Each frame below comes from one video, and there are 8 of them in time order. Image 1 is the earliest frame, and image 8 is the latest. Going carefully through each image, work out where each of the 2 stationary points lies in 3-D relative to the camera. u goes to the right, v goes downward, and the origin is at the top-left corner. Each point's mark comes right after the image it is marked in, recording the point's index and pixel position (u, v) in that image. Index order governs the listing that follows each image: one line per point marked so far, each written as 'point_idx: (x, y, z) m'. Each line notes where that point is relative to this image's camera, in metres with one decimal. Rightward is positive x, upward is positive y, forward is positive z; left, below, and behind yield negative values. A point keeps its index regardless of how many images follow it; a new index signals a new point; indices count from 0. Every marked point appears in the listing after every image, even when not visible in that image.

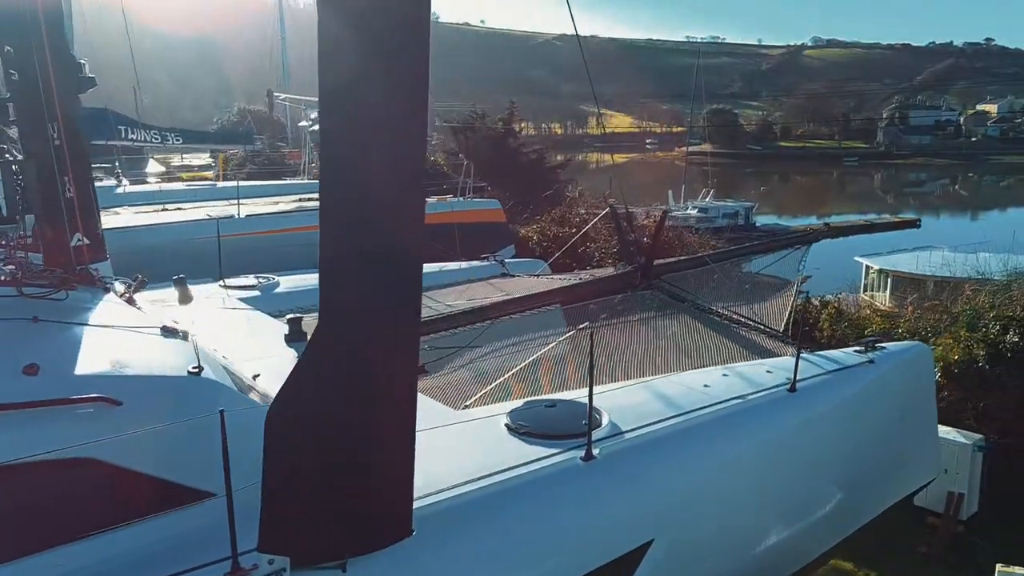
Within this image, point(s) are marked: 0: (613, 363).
0: (+0.5, -0.4, +5.1) m
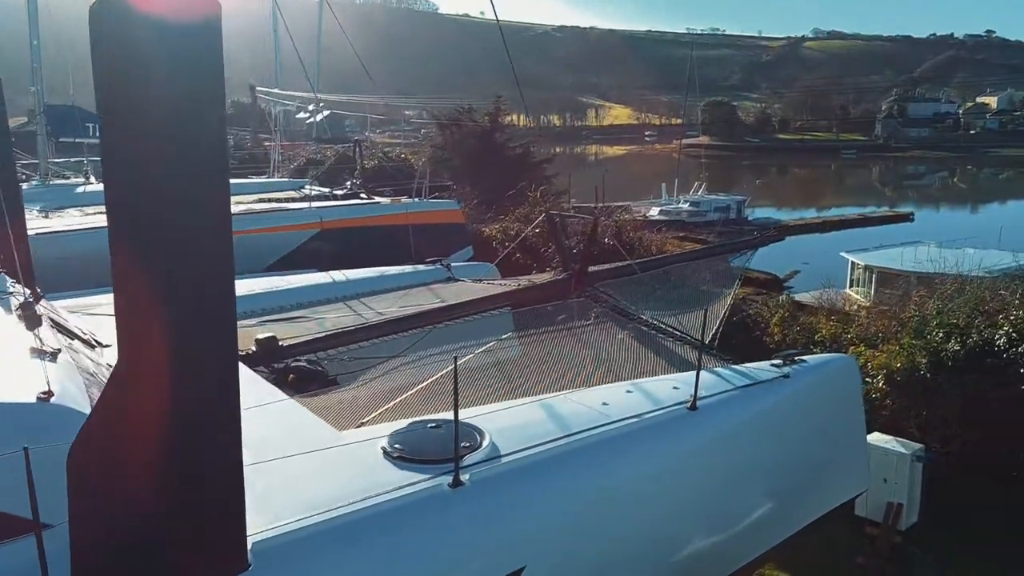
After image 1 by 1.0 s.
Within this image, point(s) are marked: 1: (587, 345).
0: (0.0, -0.5, +5.0) m
1: (+0.4, -0.3, +5.5) m
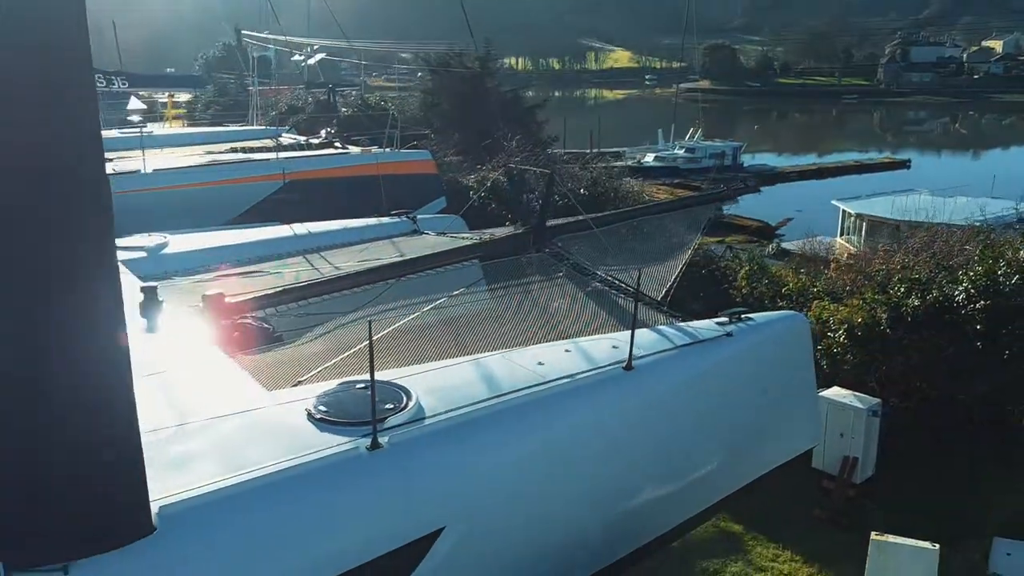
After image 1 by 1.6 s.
0: (-0.3, -0.2, +5.0) m
1: (+0.1, -0.1, +5.5) m
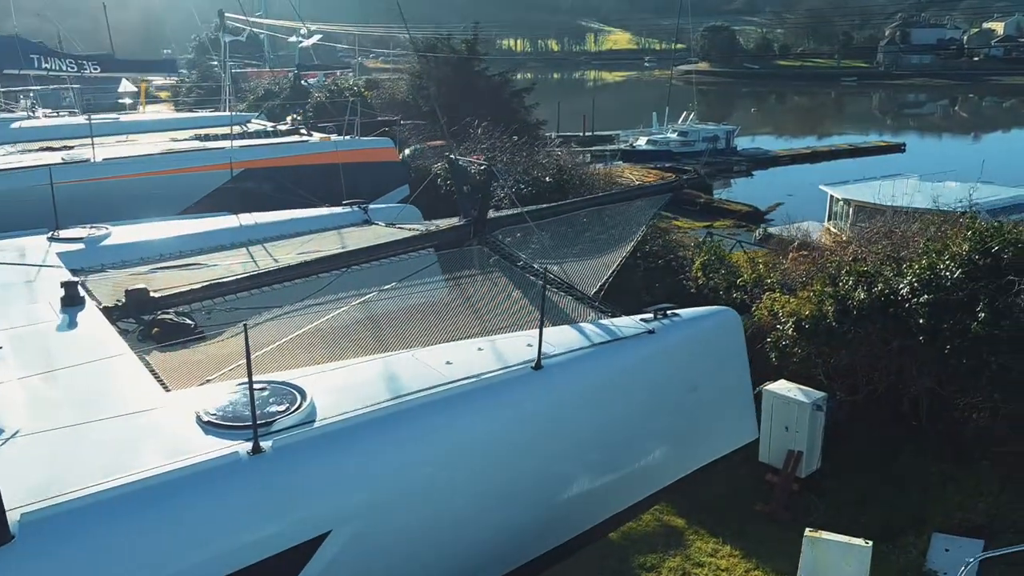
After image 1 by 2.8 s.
0: (-0.7, -0.2, +4.9) m
1: (-0.3, 0.0, +5.4) m
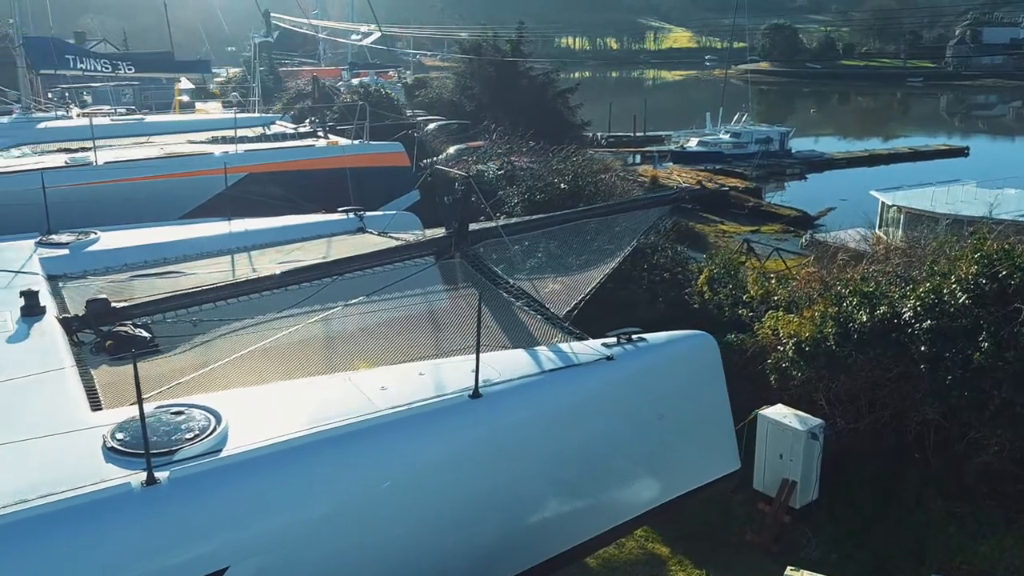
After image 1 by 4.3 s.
0: (-0.9, -0.3, +4.8) m
1: (-0.5, -0.1, +5.3) m
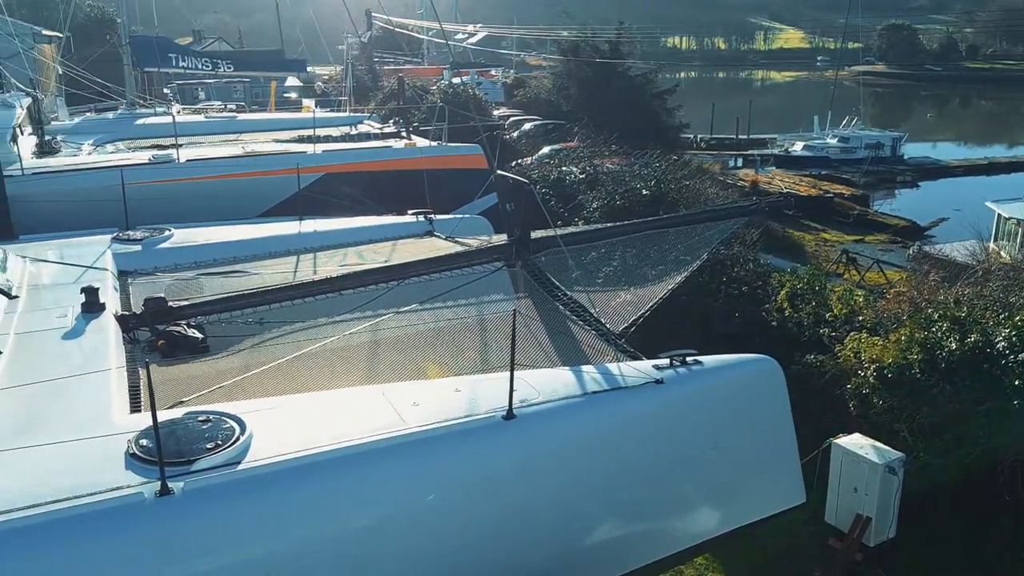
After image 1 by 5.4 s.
0: (-0.6, -0.3, +4.7) m
1: (-0.2, -0.2, +5.1) m
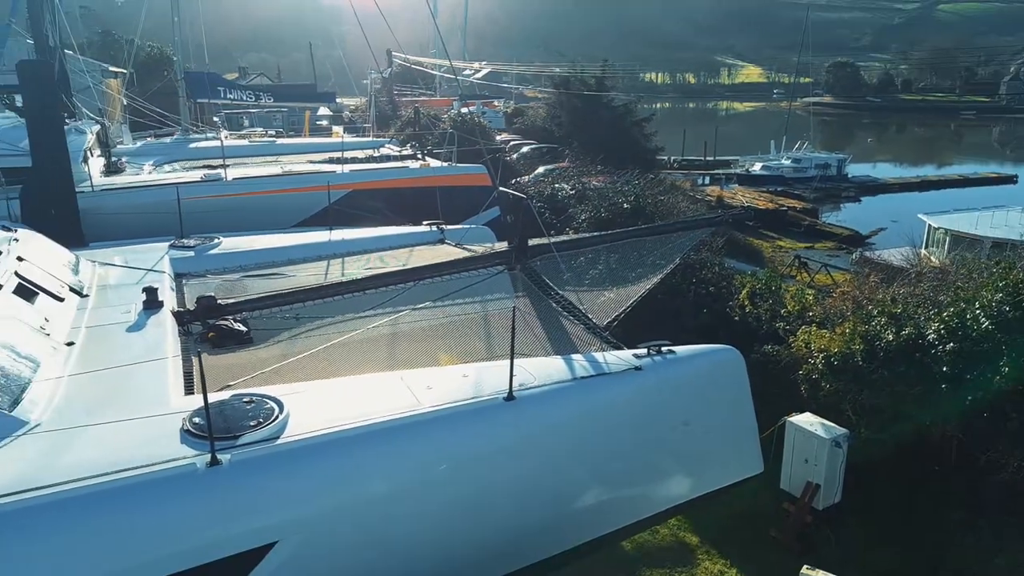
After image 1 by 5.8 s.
0: (-0.6, -0.3, +5.4) m
1: (-0.2, -0.2, +5.9) m
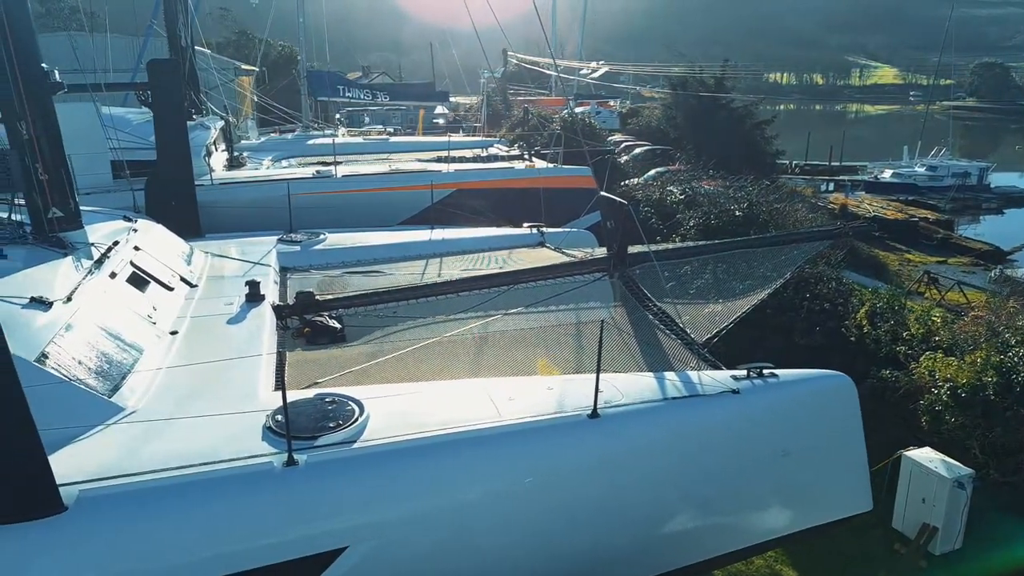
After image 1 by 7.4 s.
0: (-0.1, -0.4, +5.2) m
1: (+0.4, -0.2, +5.6) m
